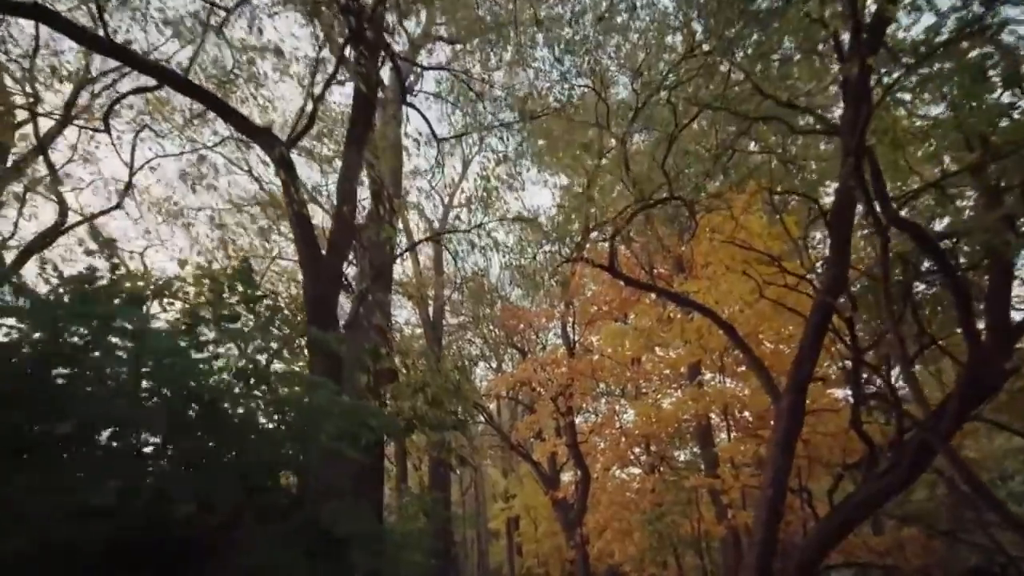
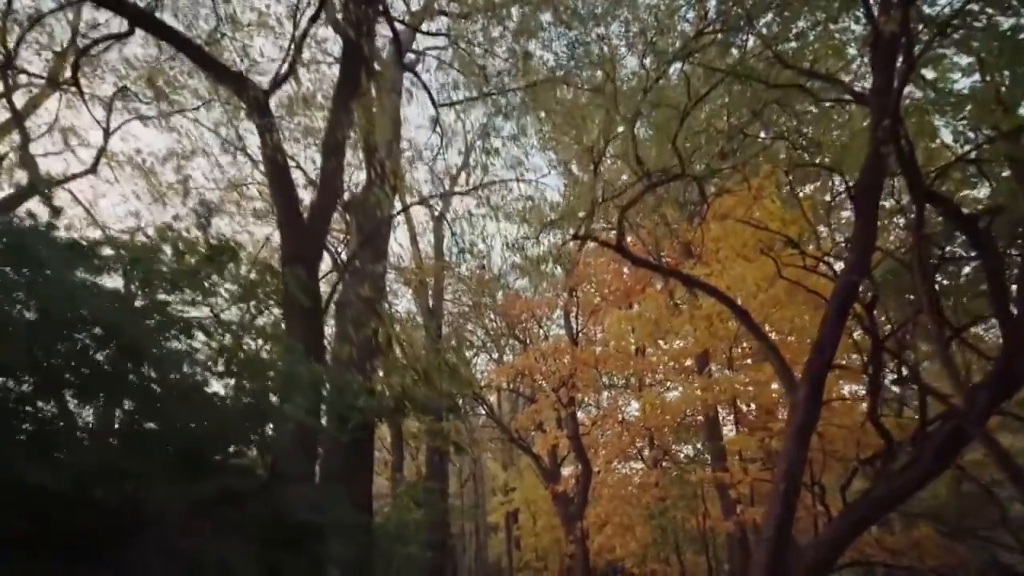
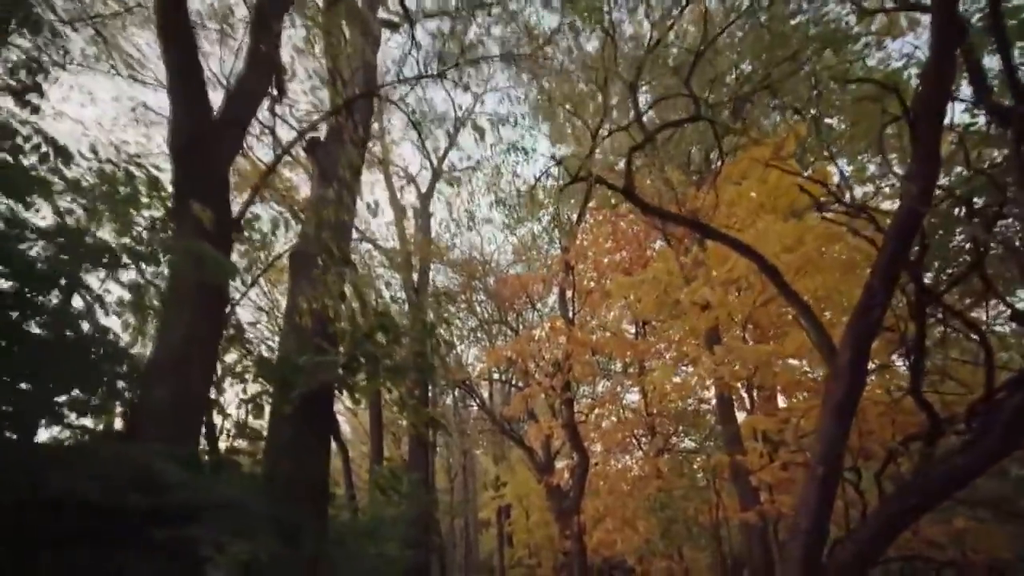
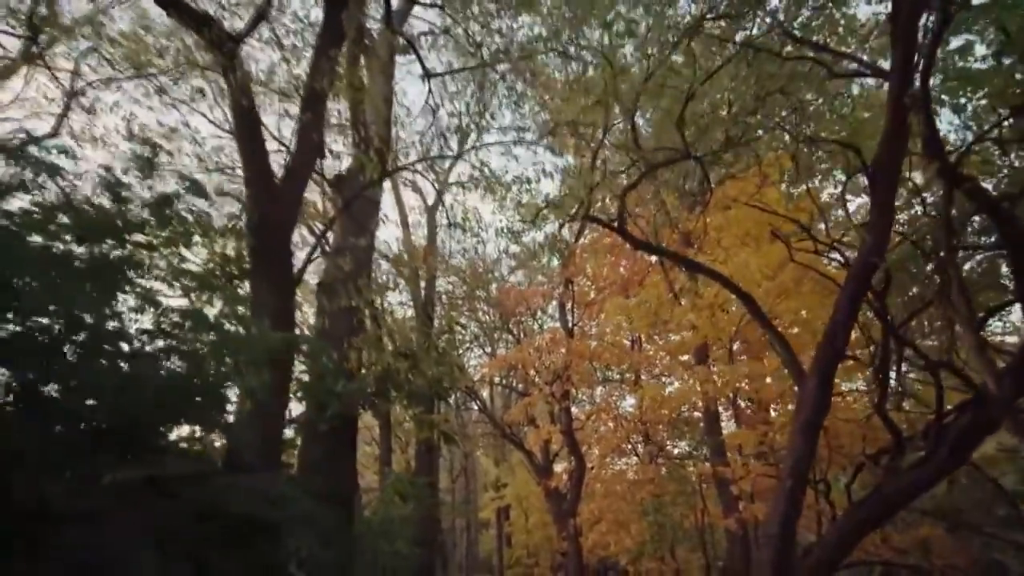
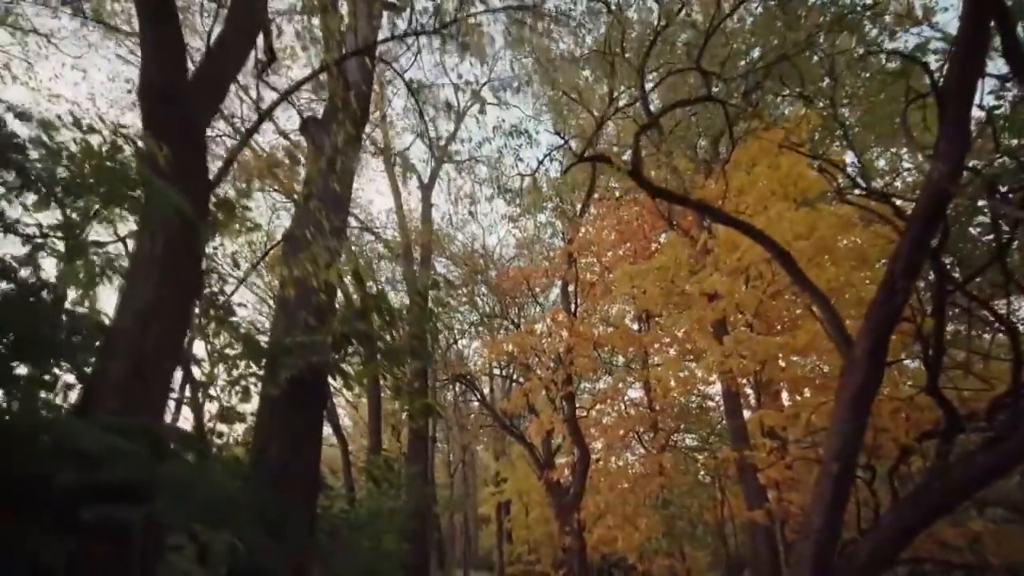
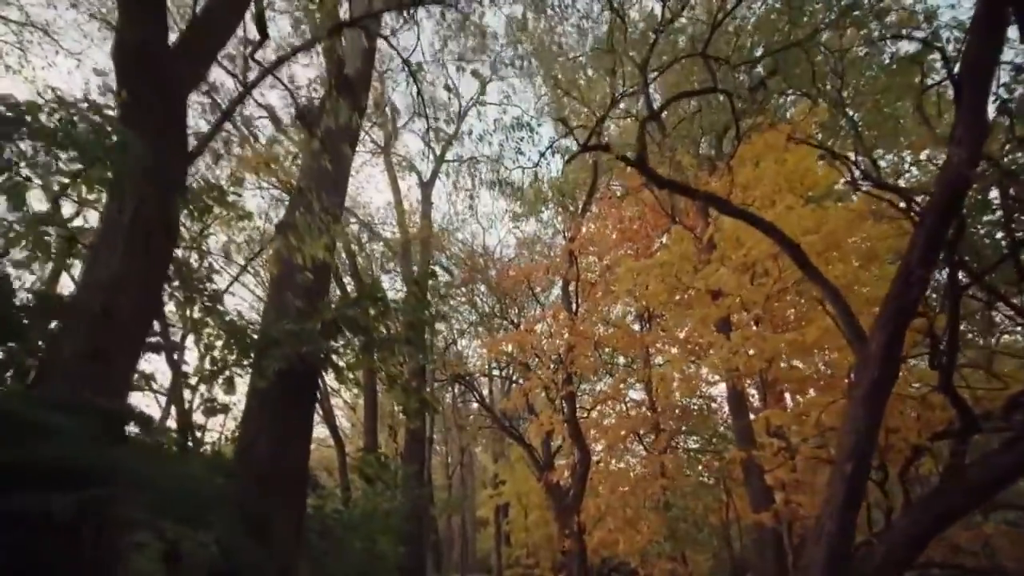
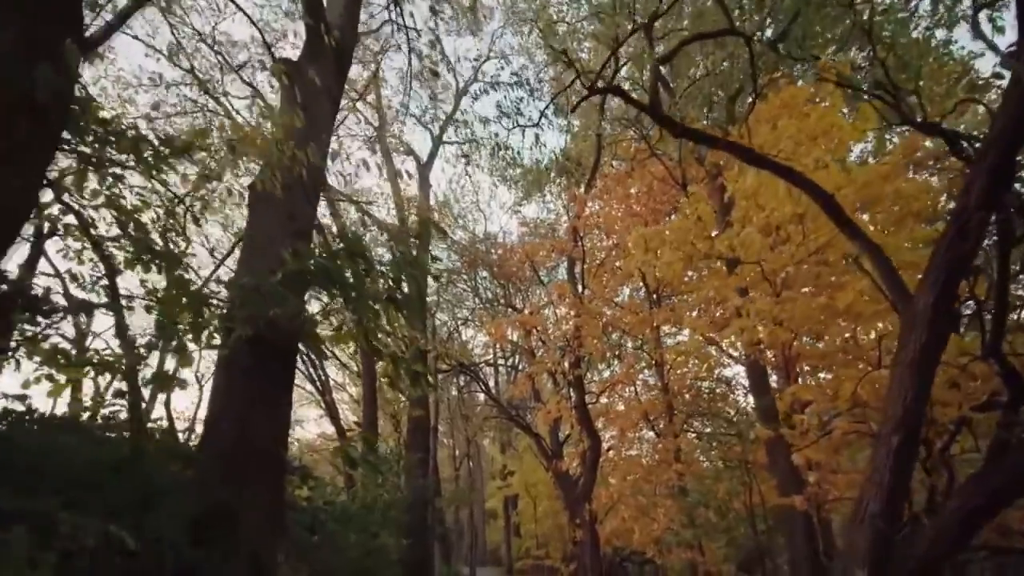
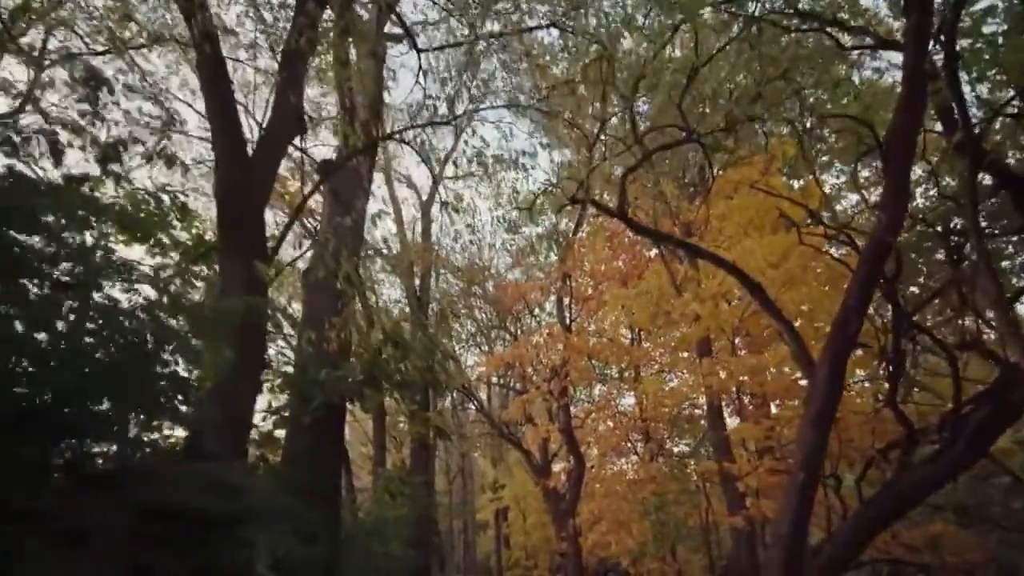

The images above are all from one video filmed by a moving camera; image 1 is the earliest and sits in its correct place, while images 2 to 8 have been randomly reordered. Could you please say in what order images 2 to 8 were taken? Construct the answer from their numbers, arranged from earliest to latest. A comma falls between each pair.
2, 4, 8, 3, 5, 6, 7
